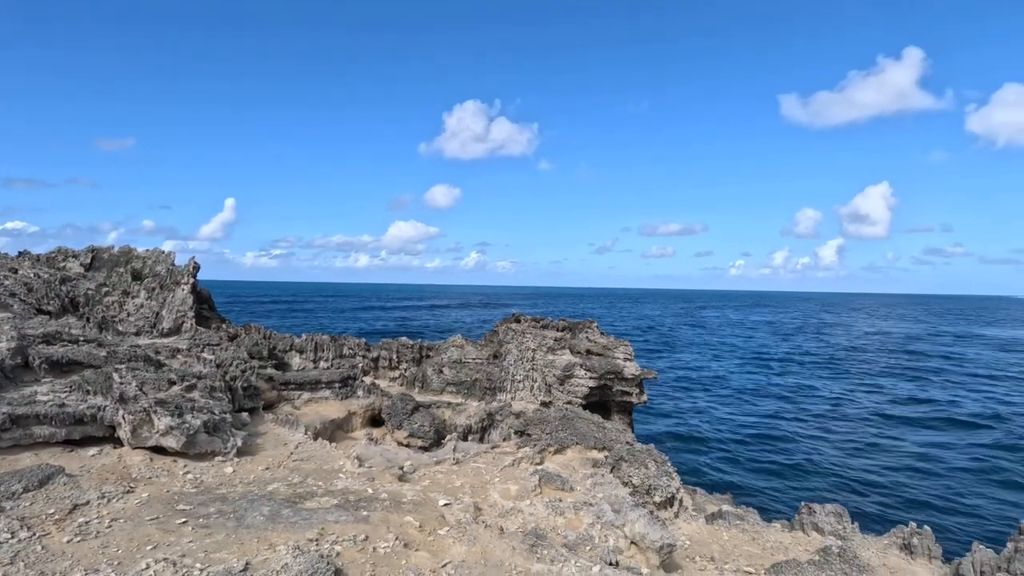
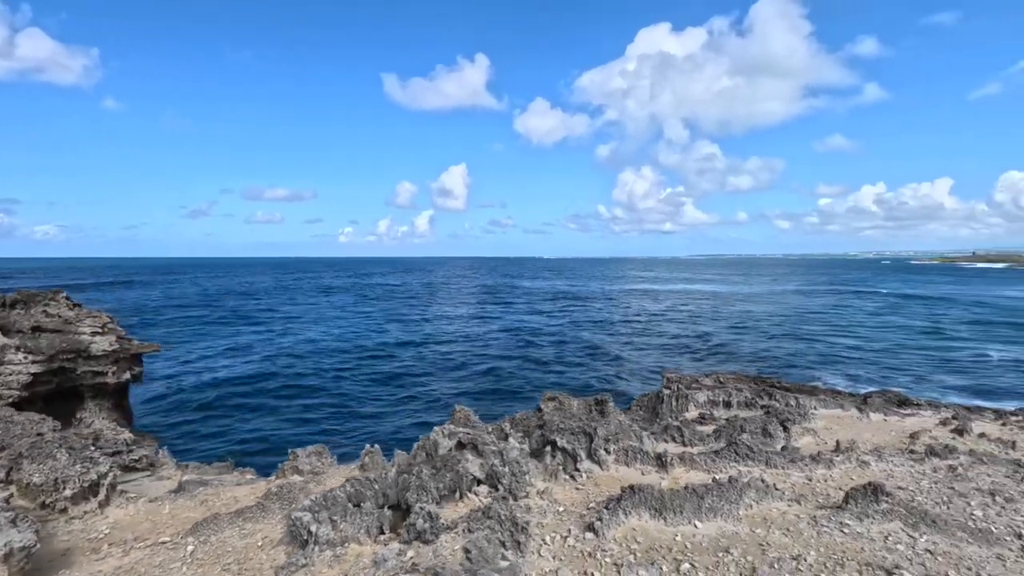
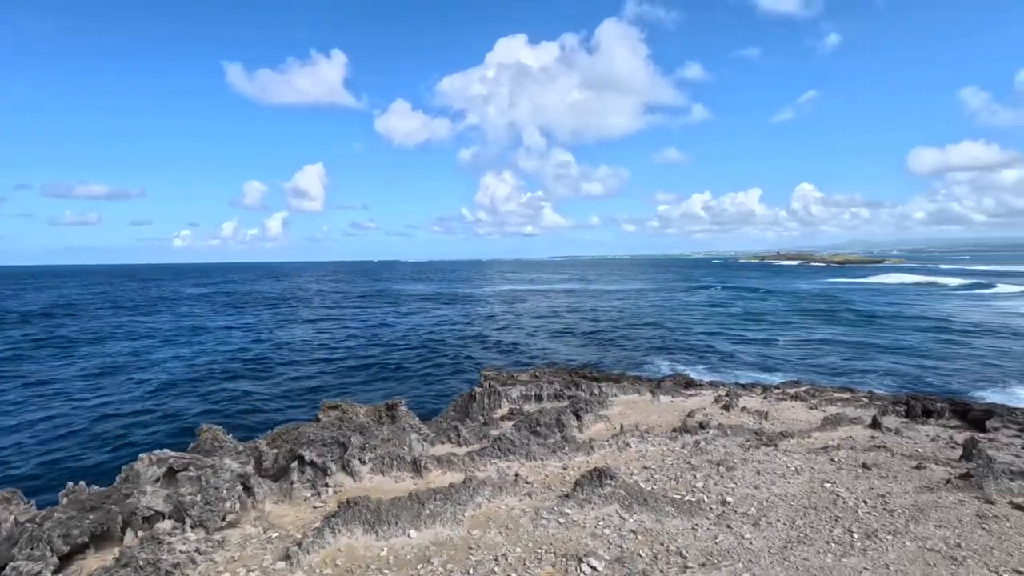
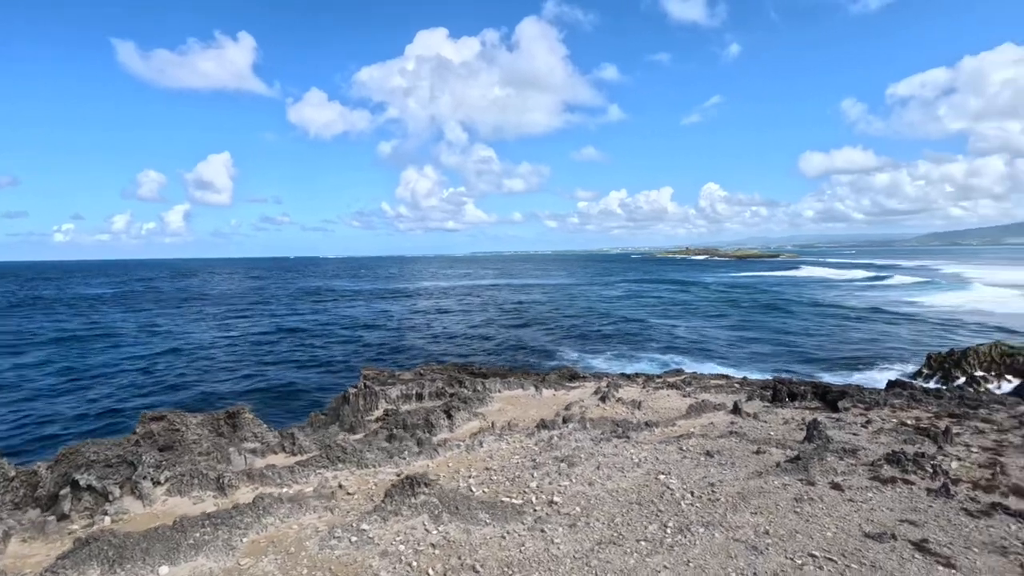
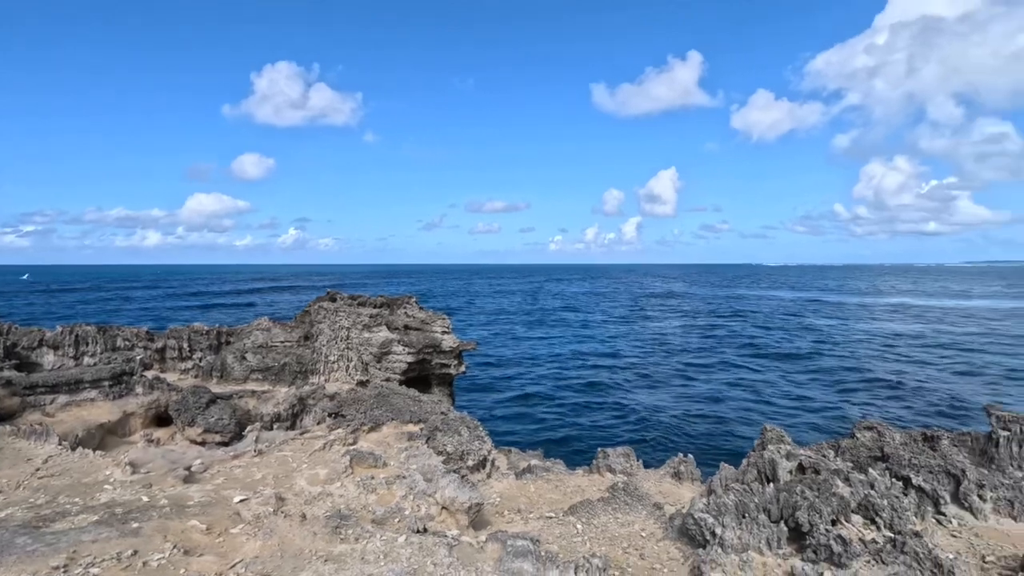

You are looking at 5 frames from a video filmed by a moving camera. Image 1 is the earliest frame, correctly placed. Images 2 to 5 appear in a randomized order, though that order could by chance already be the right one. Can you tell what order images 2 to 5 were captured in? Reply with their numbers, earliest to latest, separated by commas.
5, 2, 3, 4
